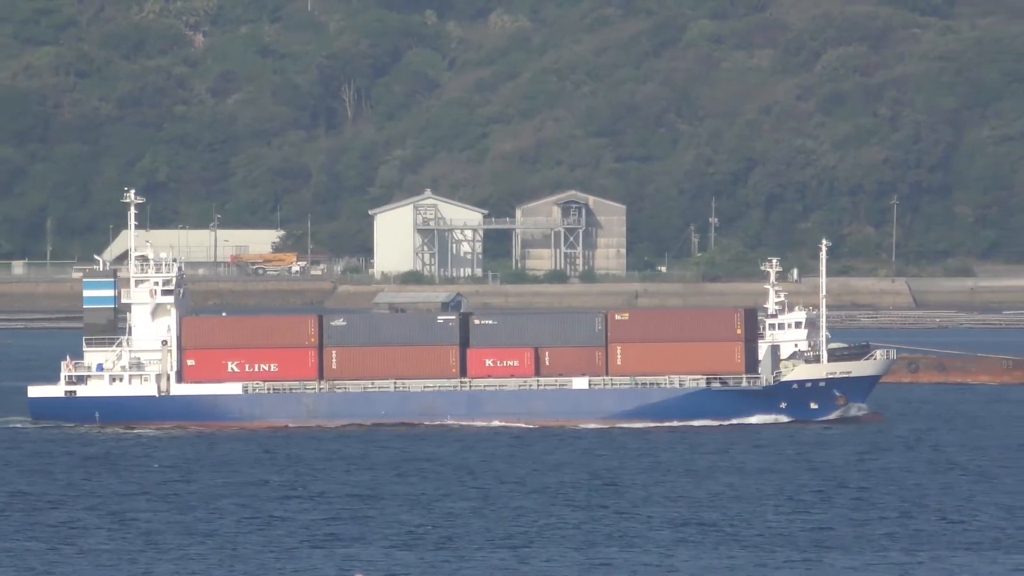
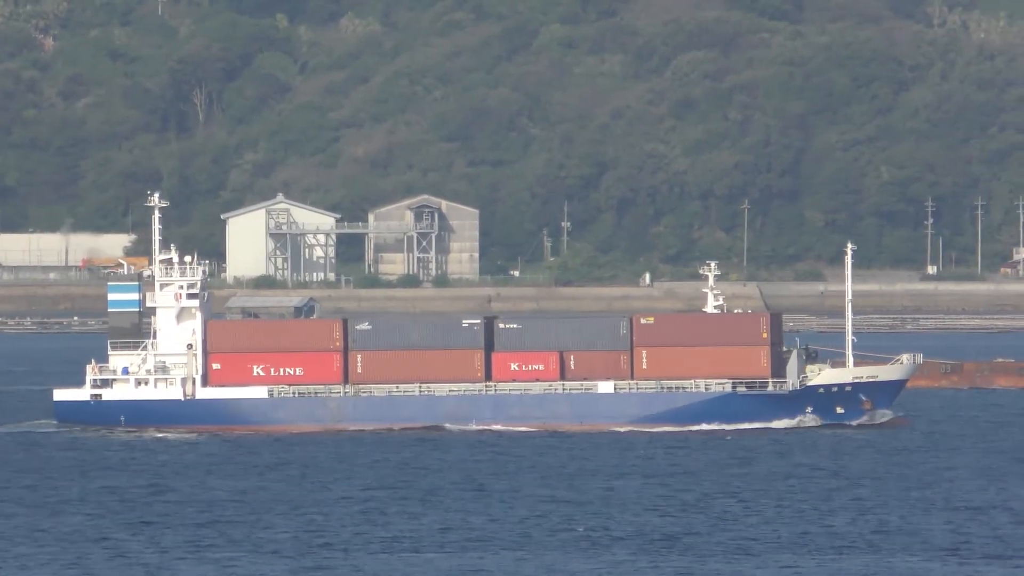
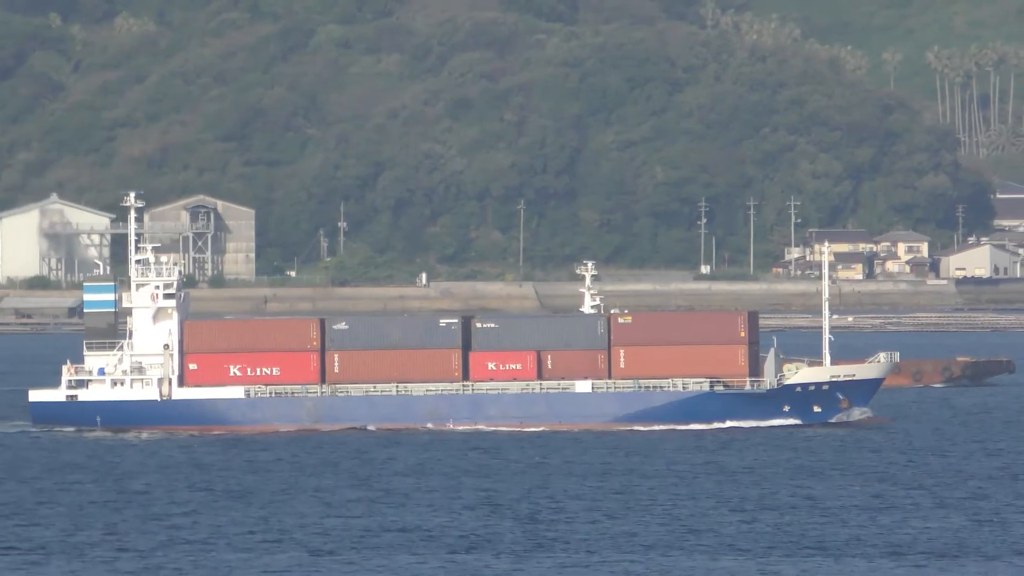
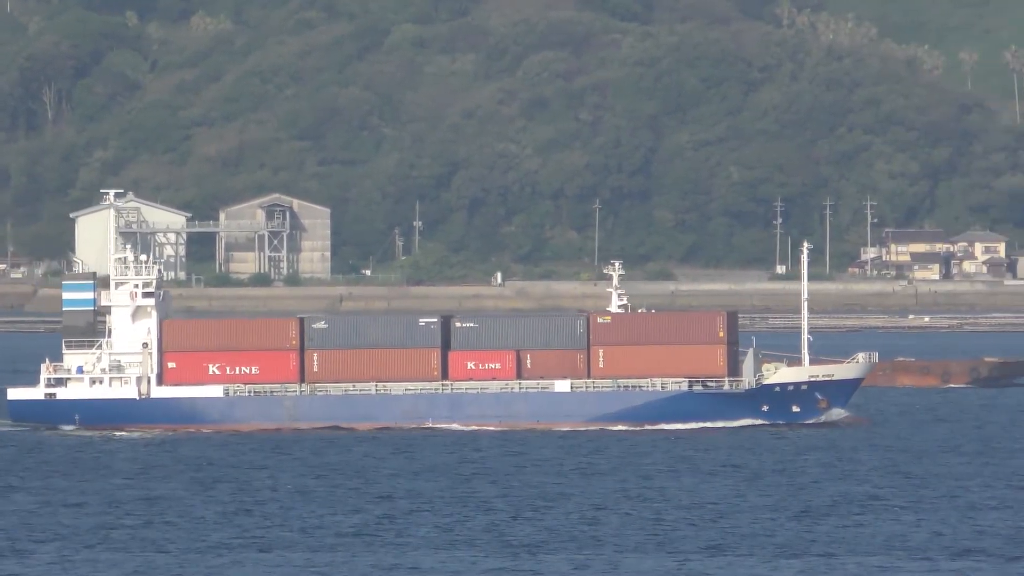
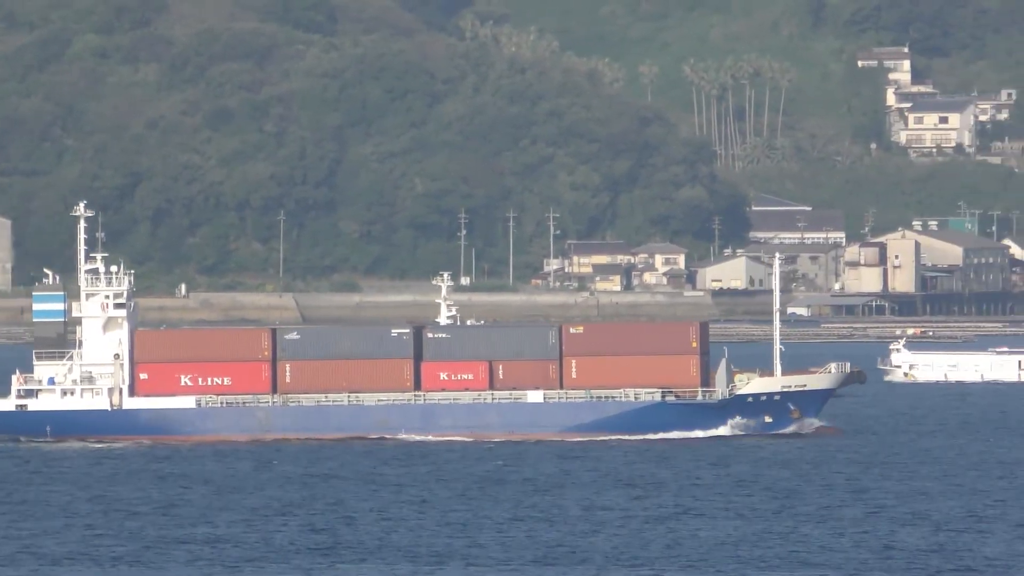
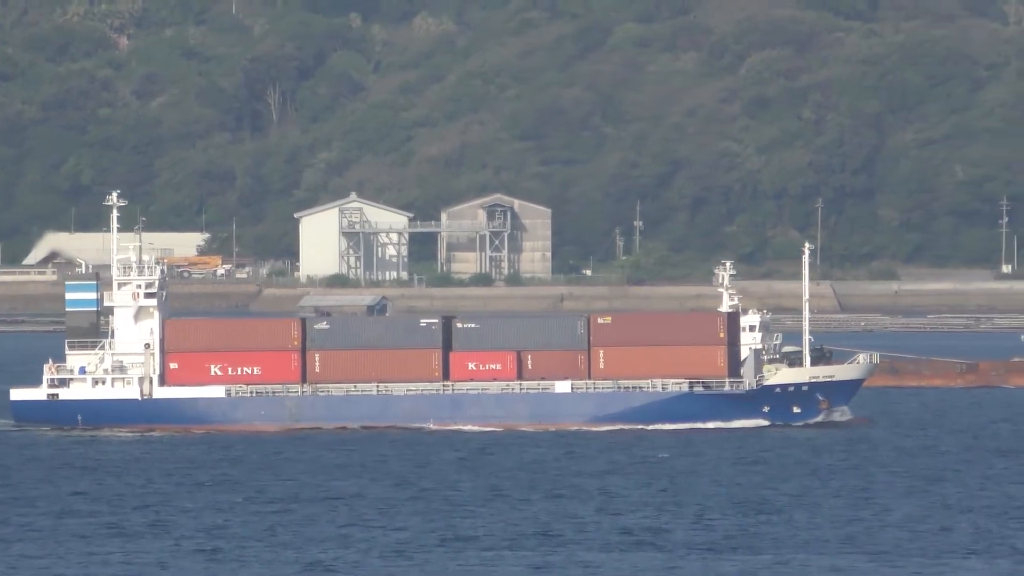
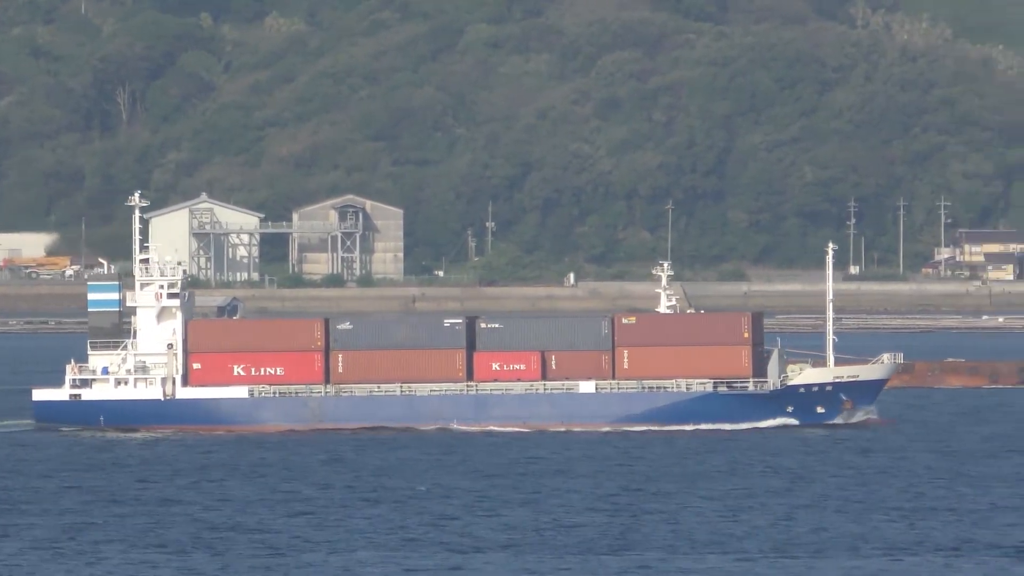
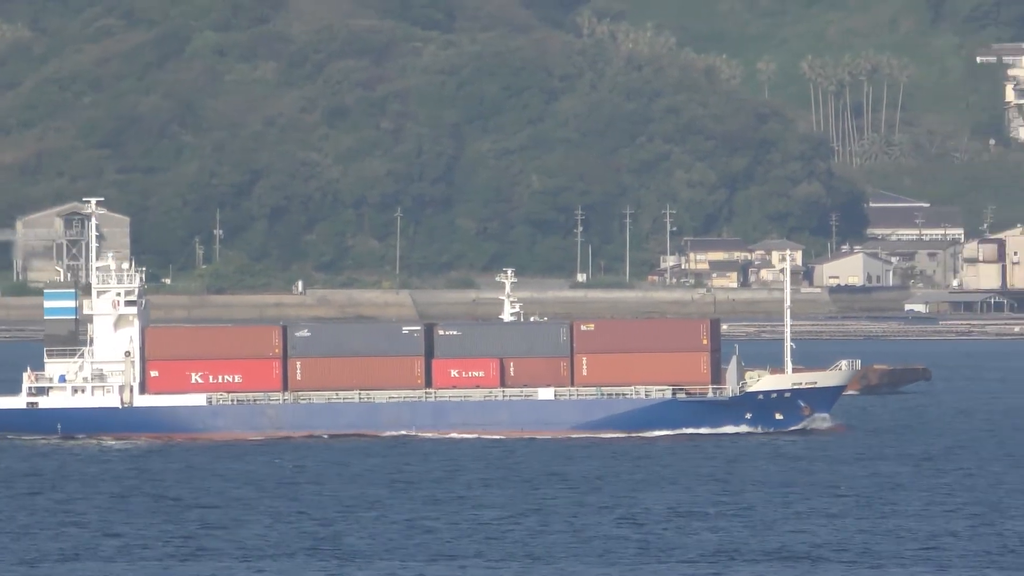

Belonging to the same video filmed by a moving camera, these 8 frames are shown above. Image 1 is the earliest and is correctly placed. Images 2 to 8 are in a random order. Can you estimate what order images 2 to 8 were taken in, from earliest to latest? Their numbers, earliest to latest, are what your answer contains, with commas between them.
6, 2, 7, 4, 3, 8, 5
